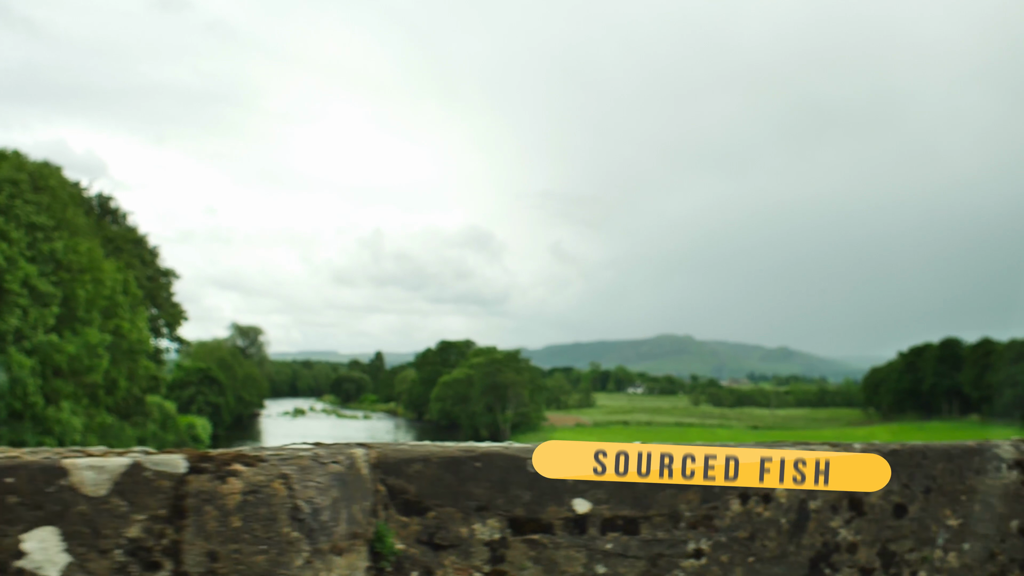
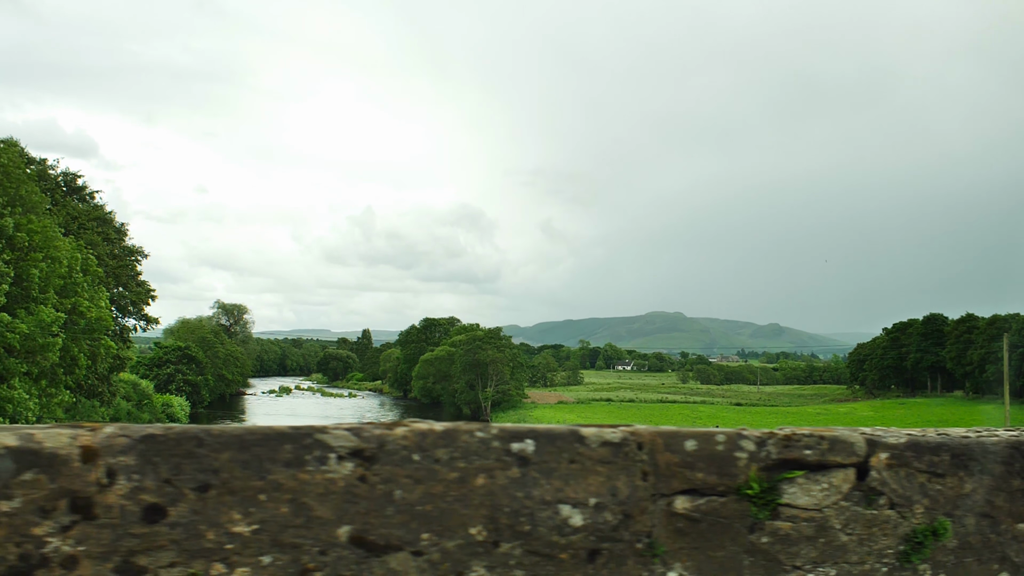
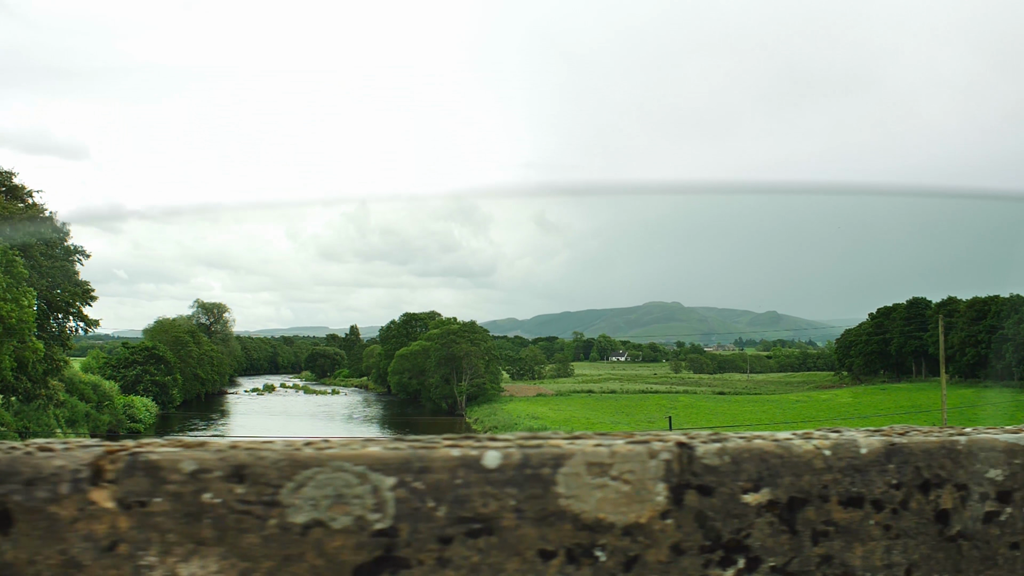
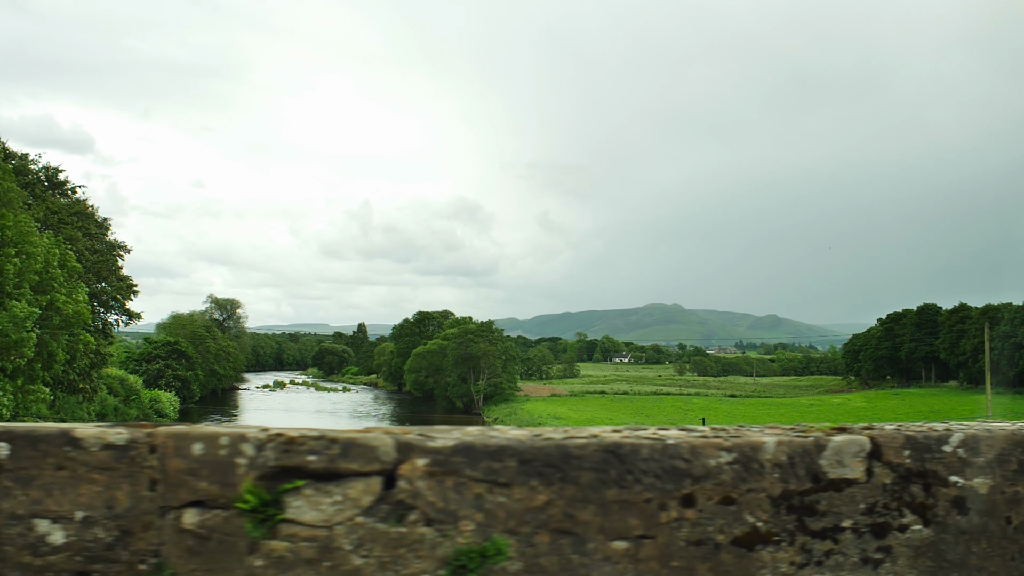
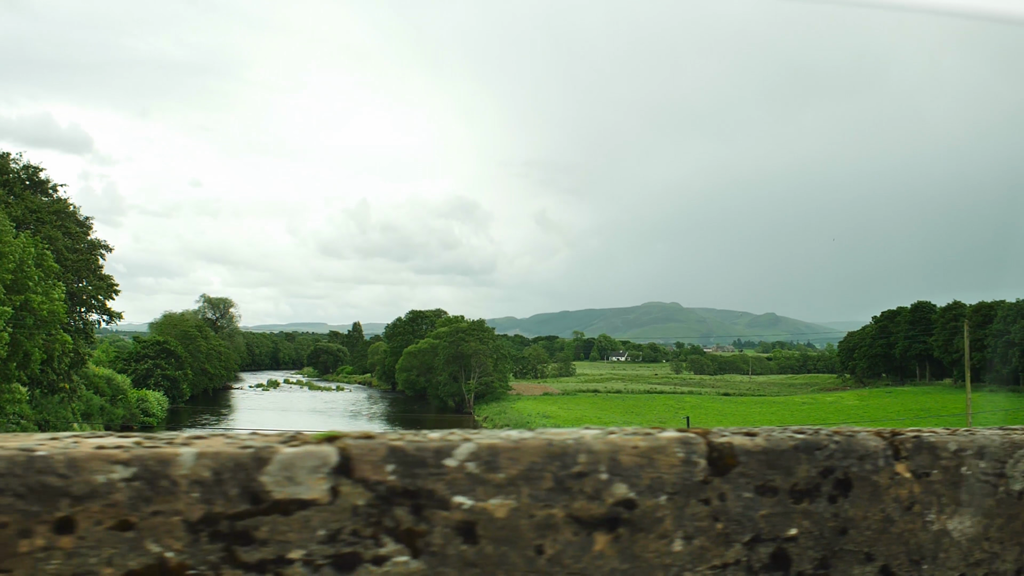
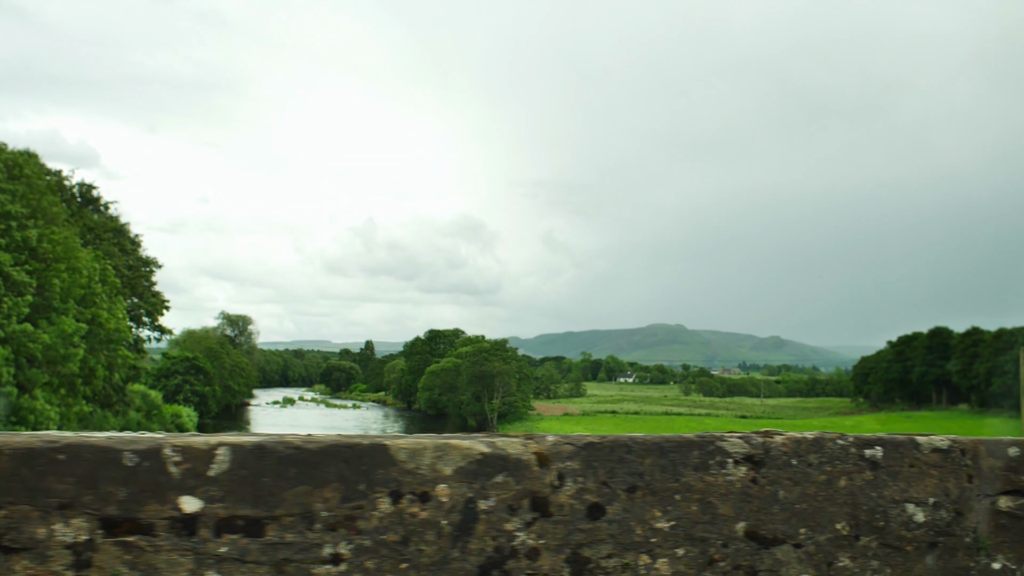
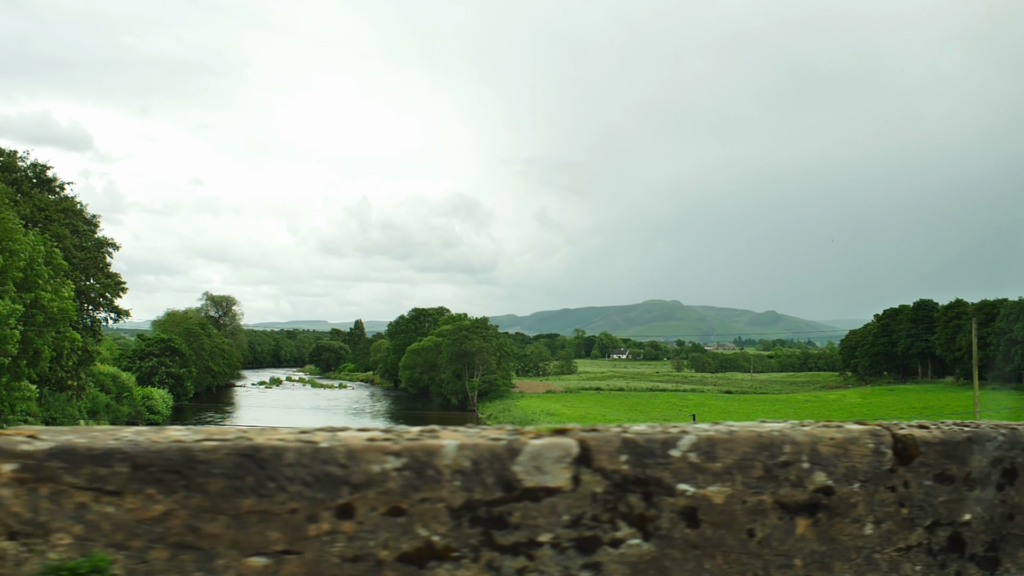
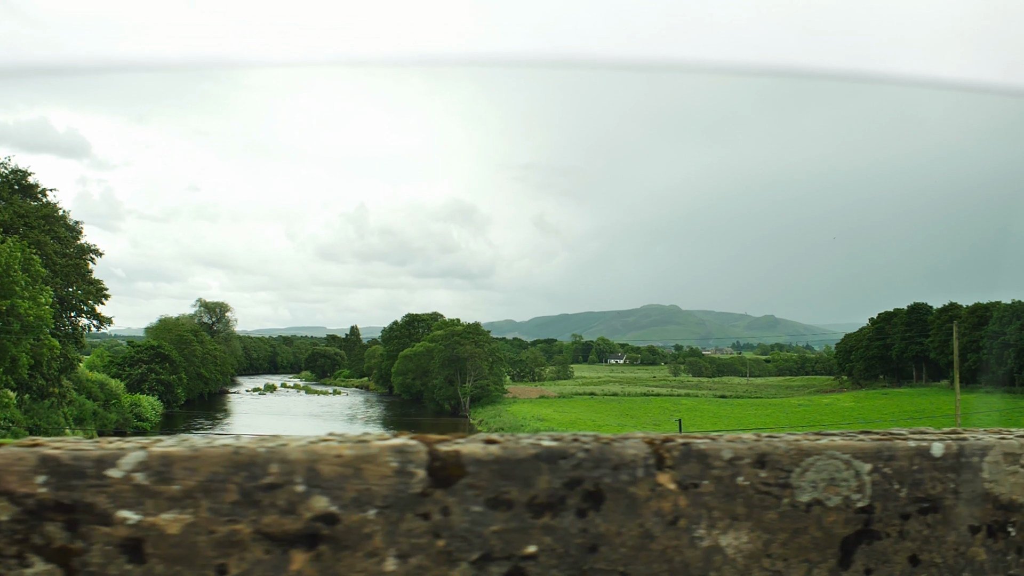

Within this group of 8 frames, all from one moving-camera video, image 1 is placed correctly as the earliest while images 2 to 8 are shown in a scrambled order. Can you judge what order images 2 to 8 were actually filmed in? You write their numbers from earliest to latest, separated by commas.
6, 2, 4, 7, 5, 8, 3
